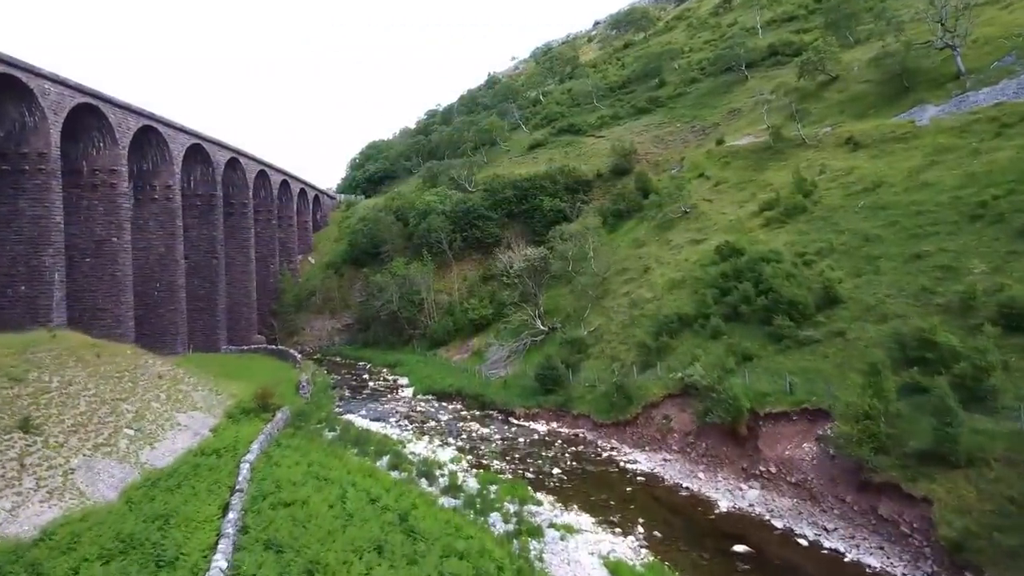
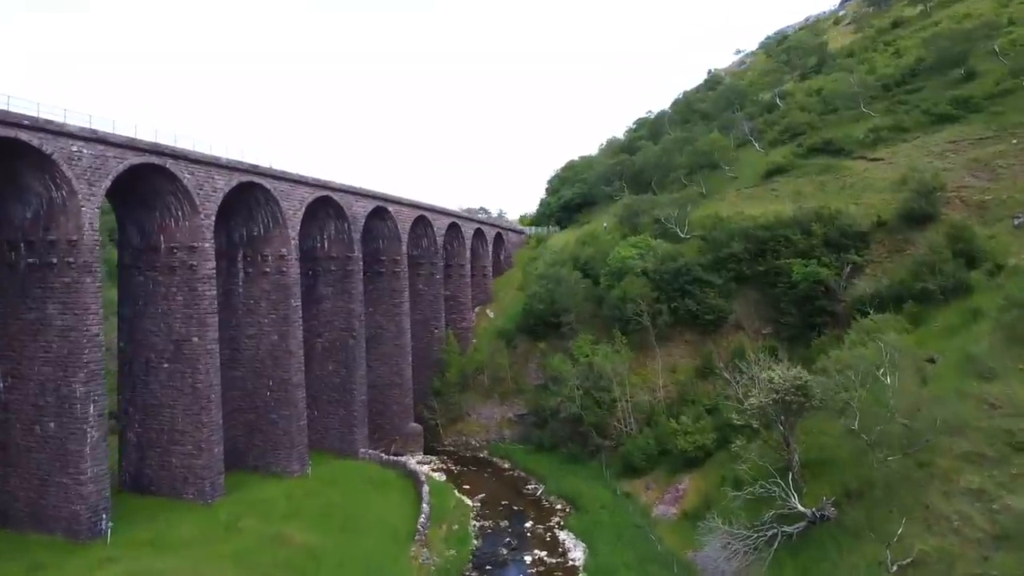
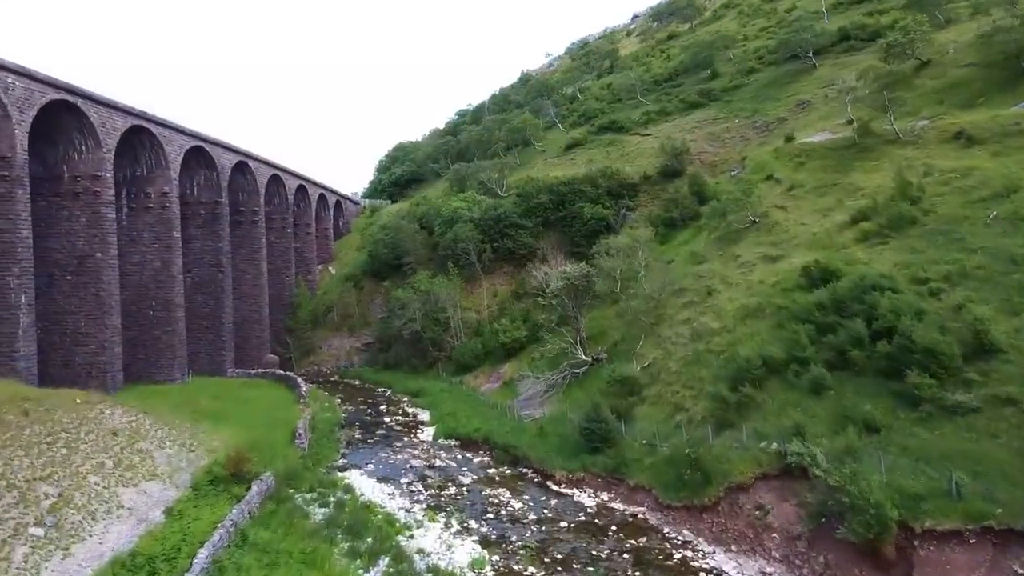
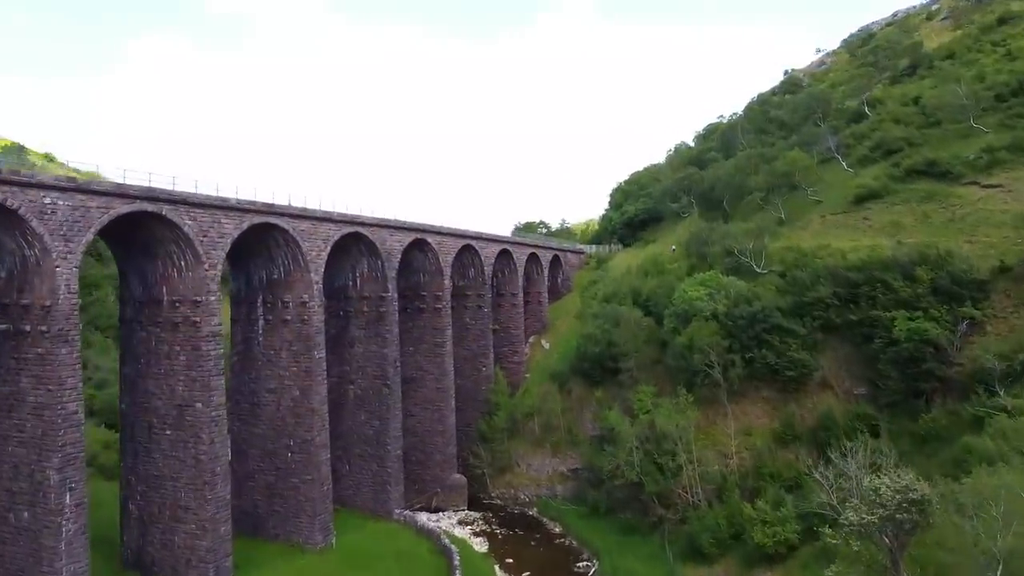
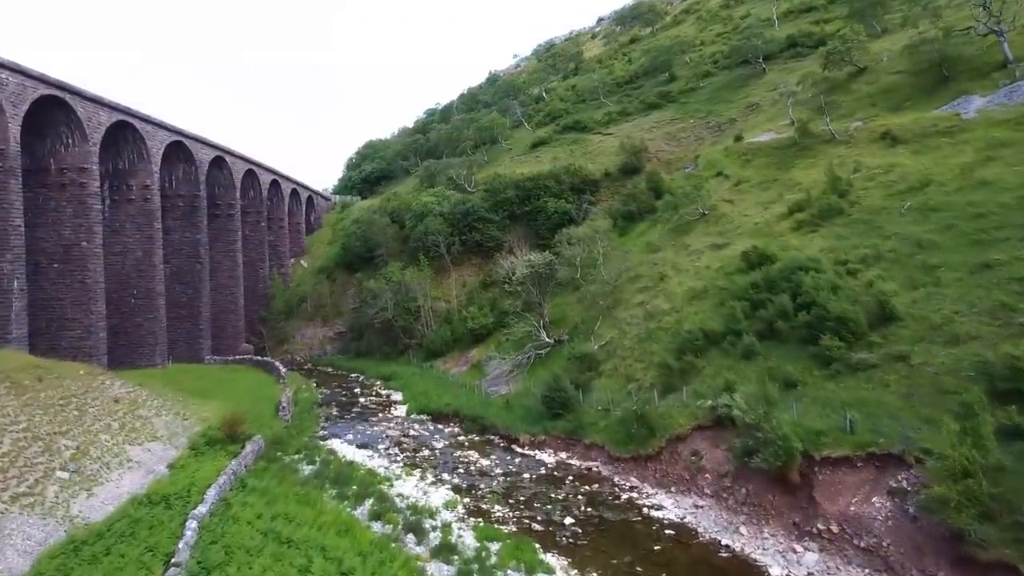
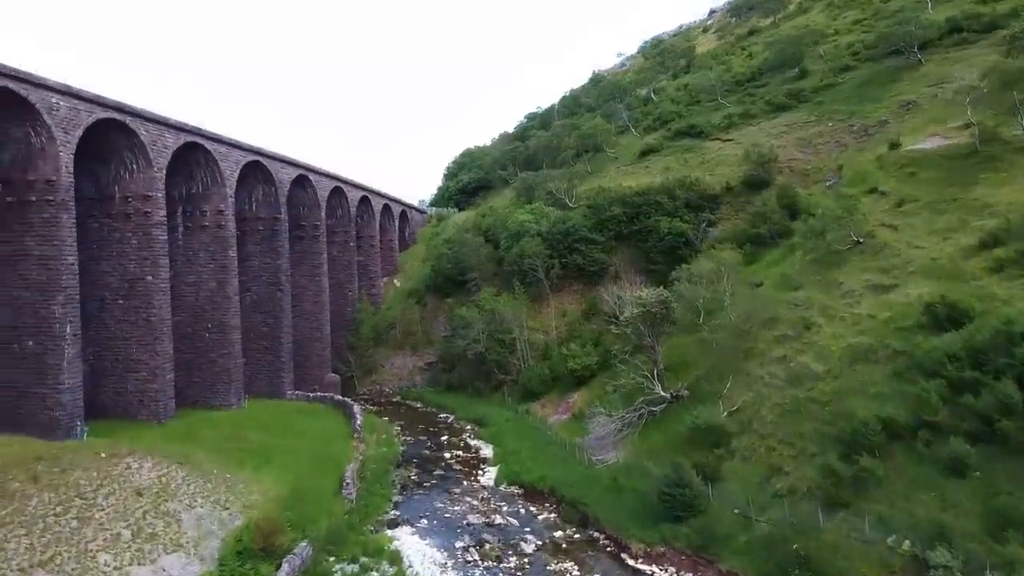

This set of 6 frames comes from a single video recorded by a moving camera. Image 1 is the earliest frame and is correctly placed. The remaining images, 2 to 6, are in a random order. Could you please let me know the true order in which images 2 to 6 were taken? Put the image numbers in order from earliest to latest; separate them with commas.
5, 3, 6, 2, 4
